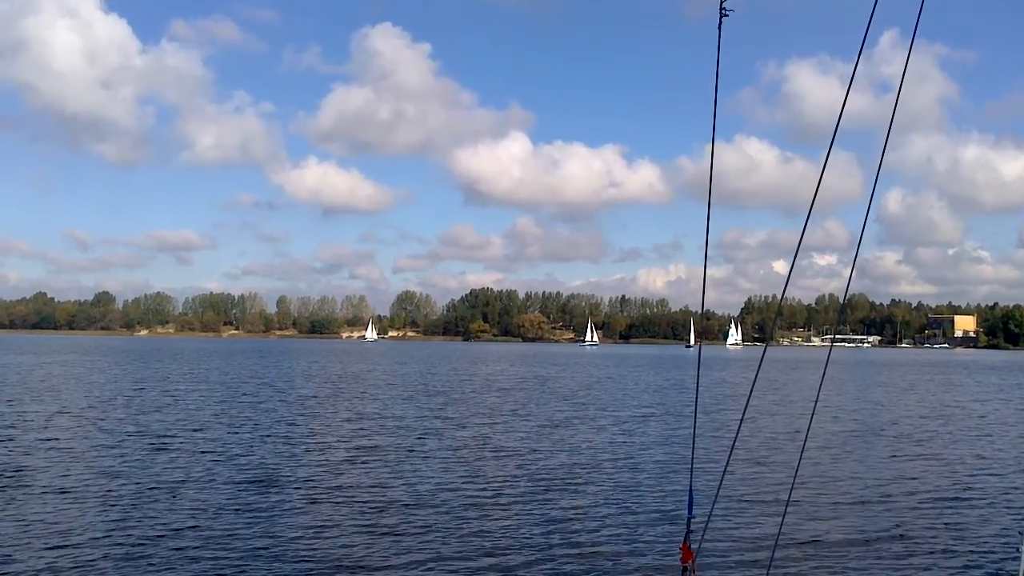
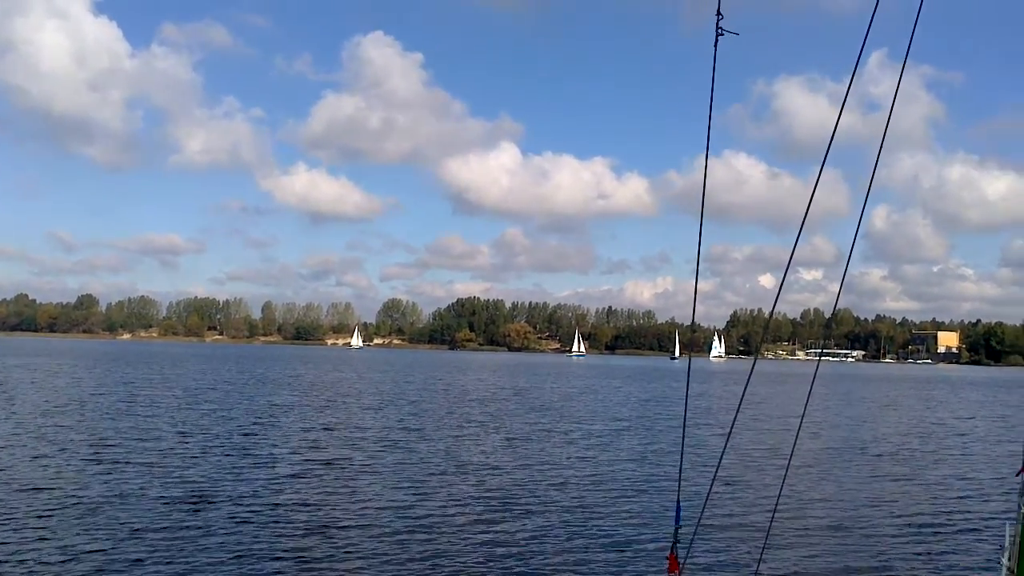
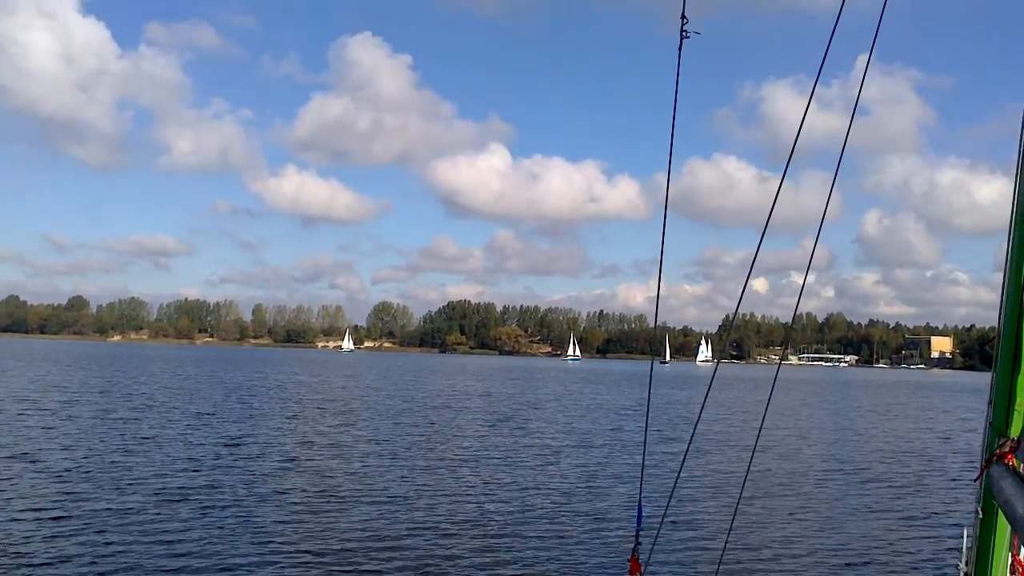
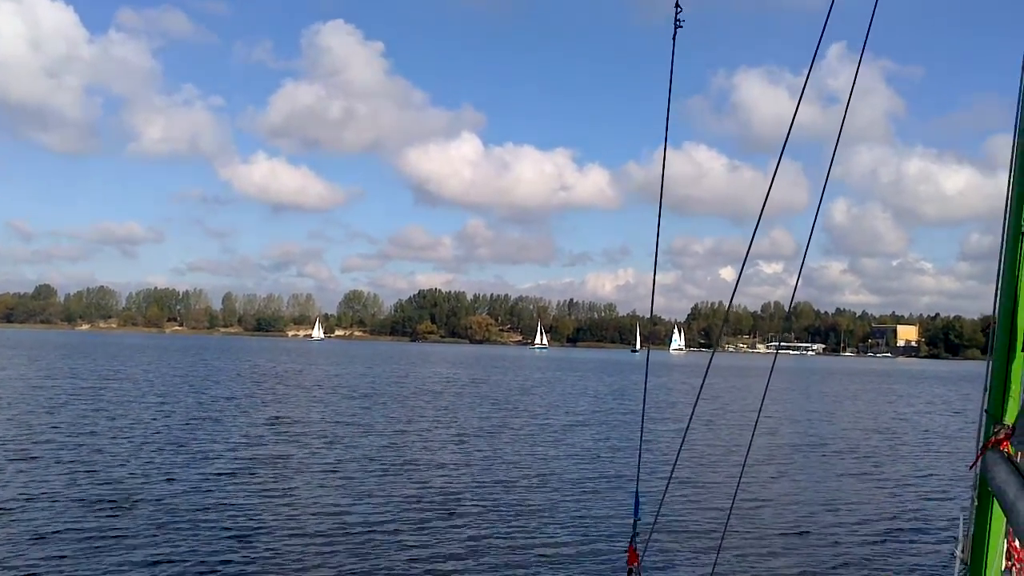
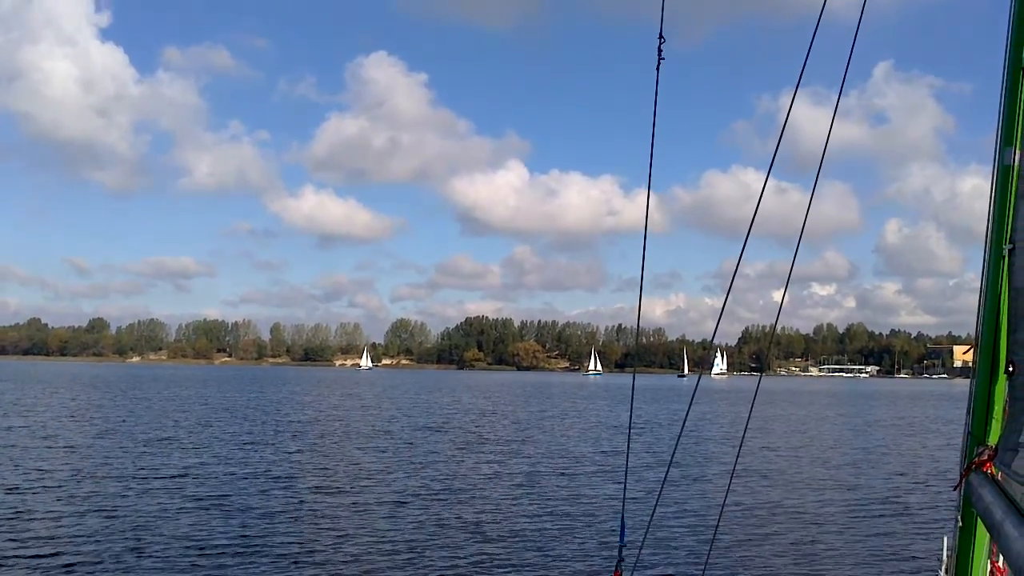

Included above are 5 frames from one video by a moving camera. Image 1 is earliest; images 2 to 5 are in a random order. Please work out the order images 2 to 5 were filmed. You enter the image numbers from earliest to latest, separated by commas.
2, 4, 3, 5
